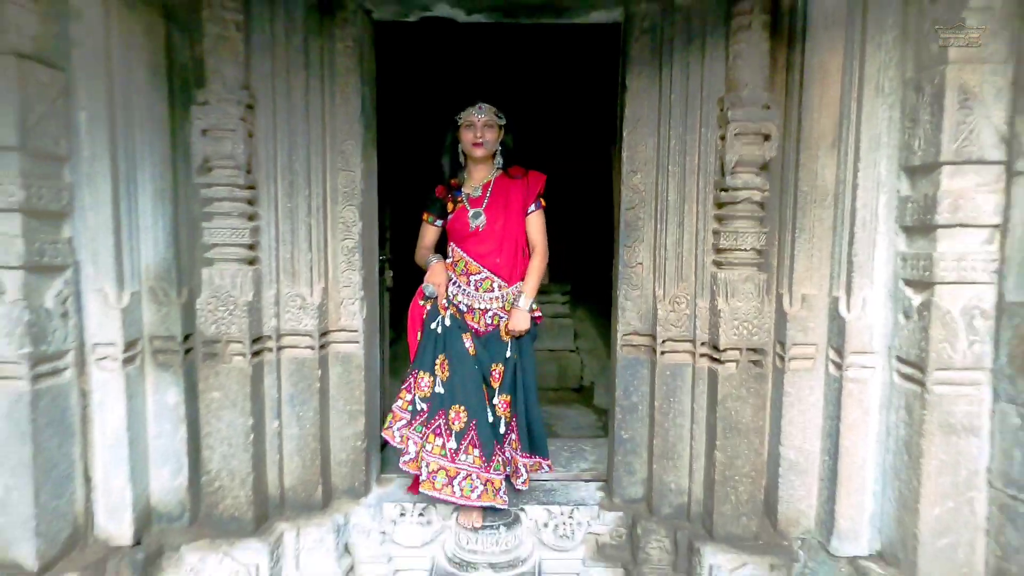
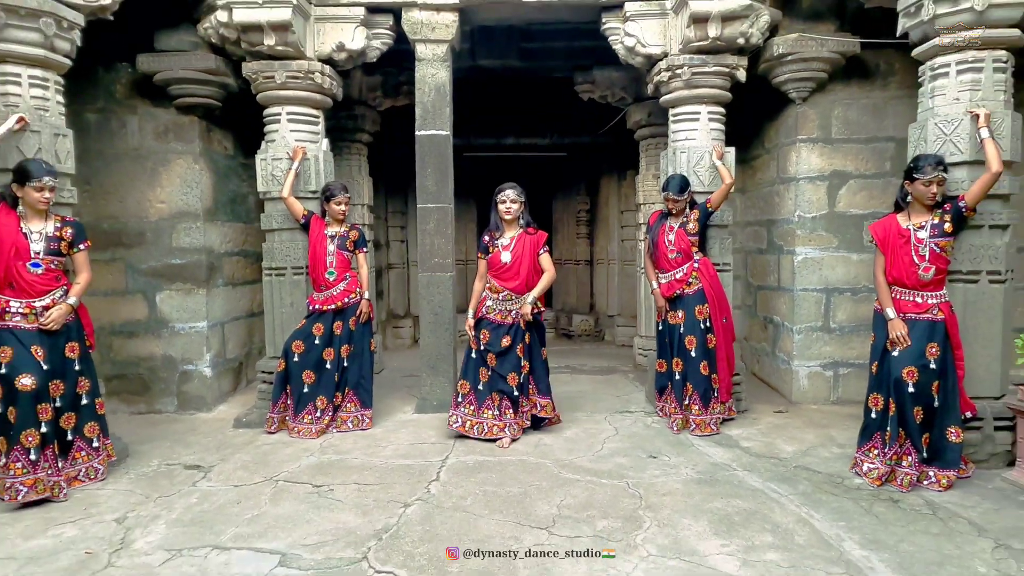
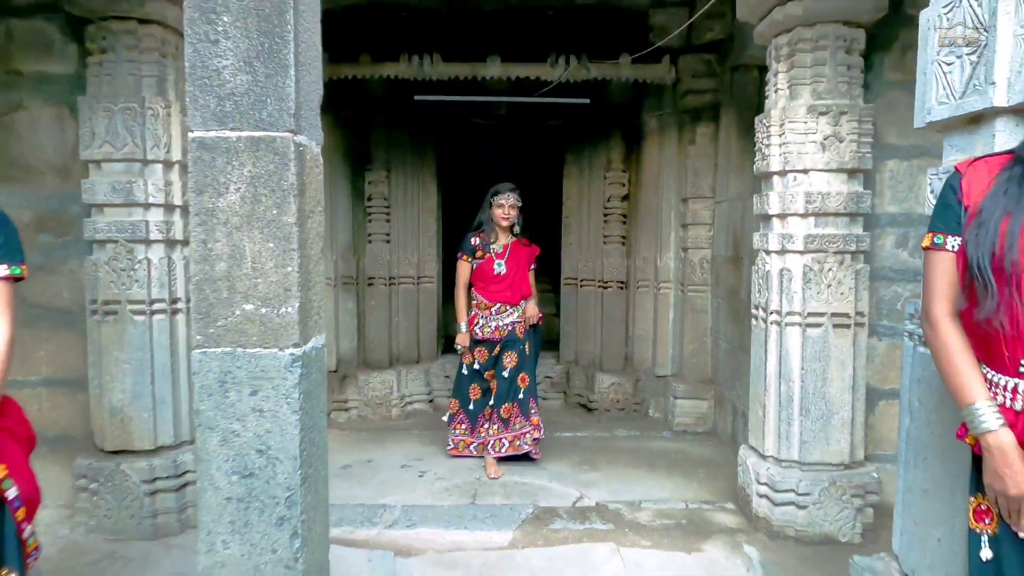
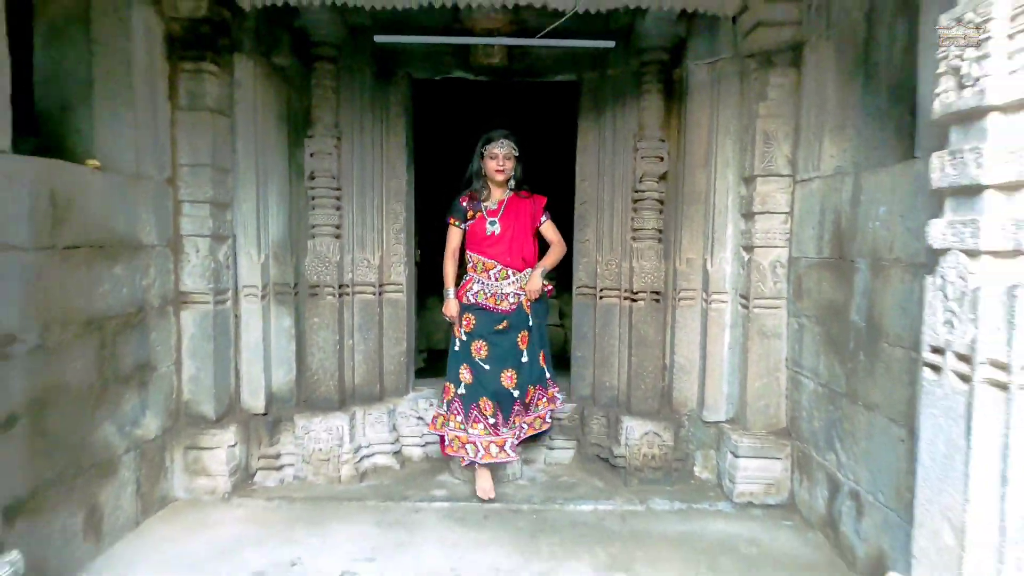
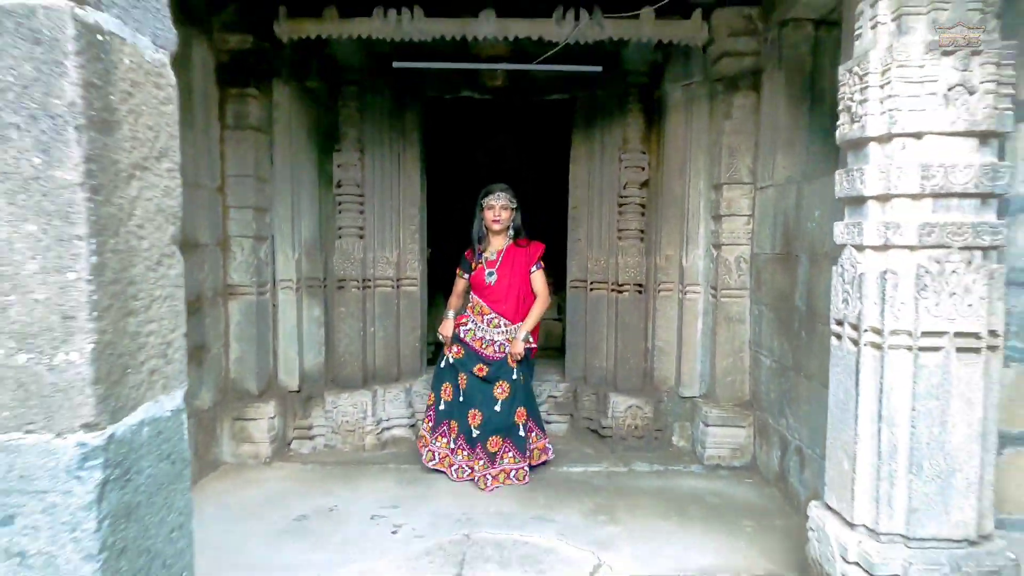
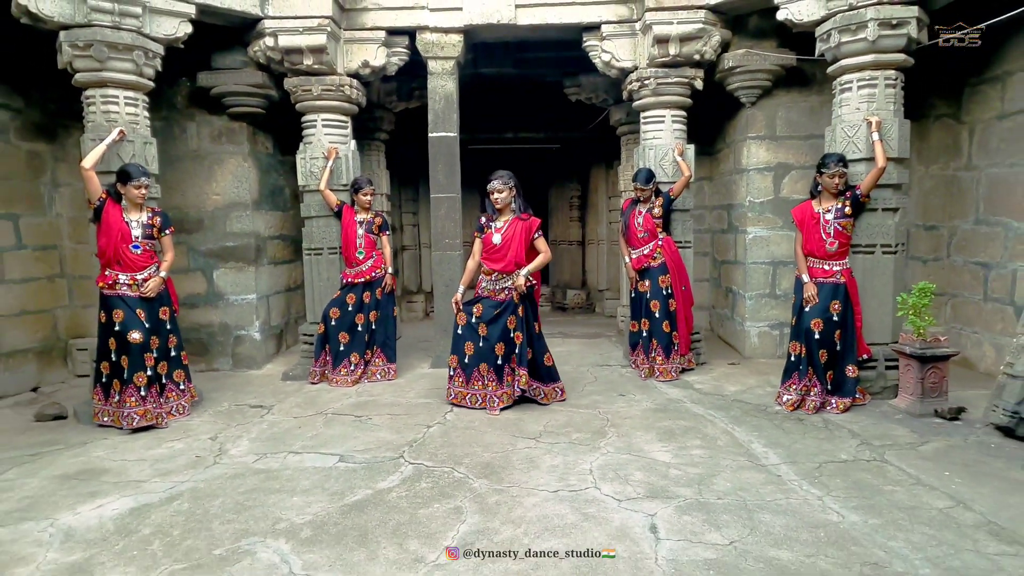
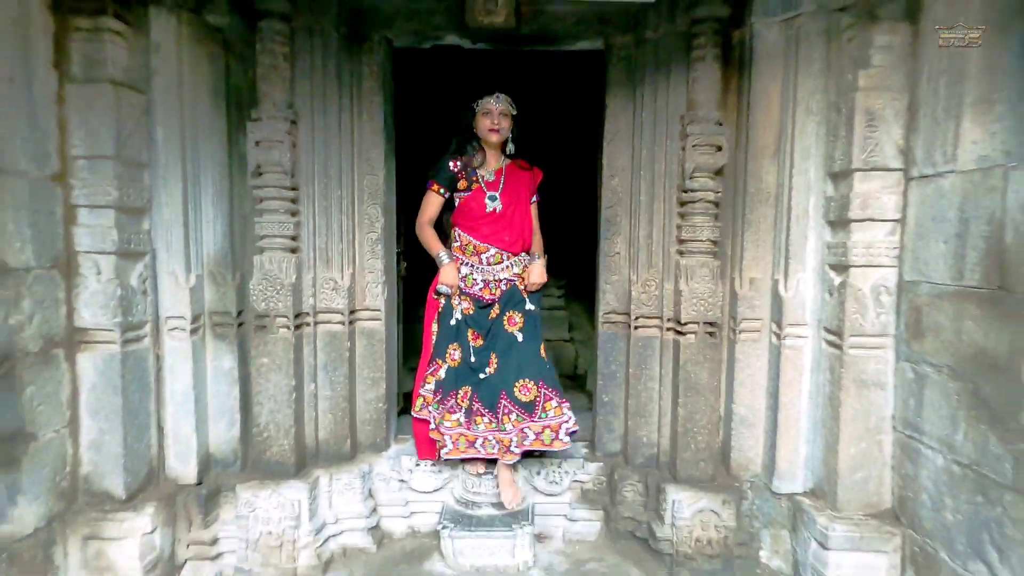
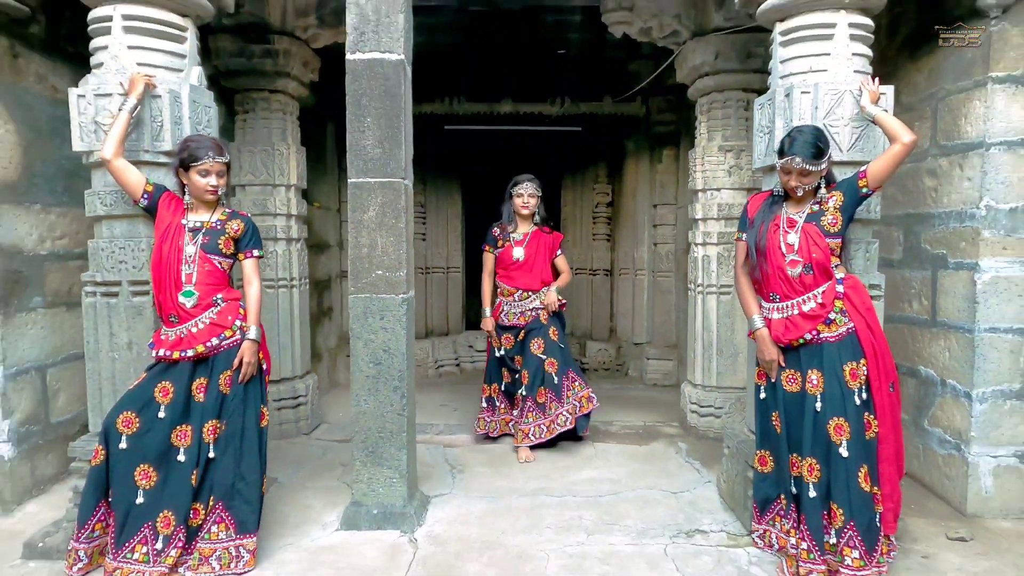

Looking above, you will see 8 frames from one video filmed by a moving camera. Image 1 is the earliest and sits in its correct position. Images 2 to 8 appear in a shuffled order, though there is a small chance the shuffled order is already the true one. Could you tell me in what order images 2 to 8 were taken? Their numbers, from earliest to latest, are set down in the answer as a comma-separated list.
7, 4, 5, 3, 8, 2, 6
